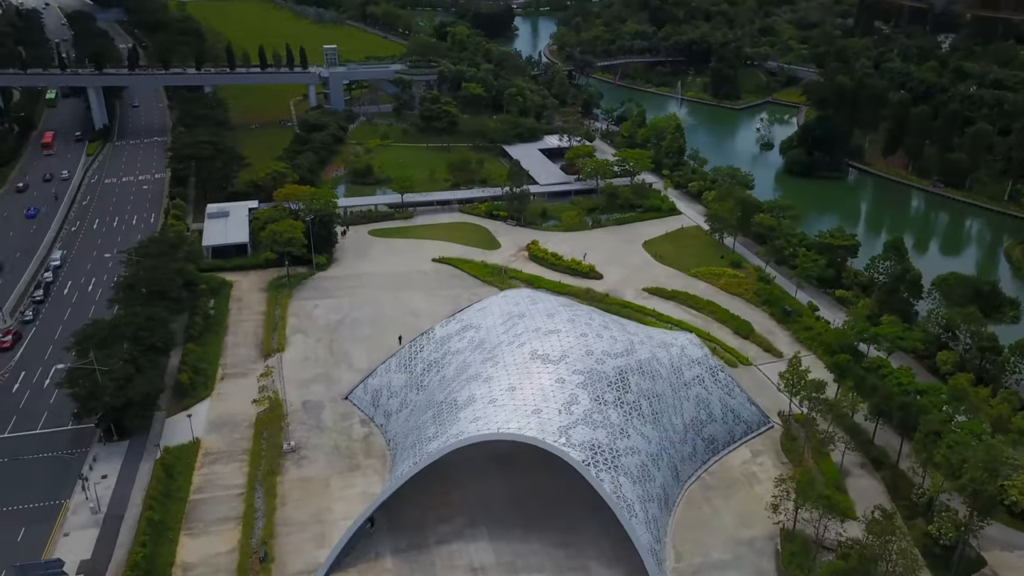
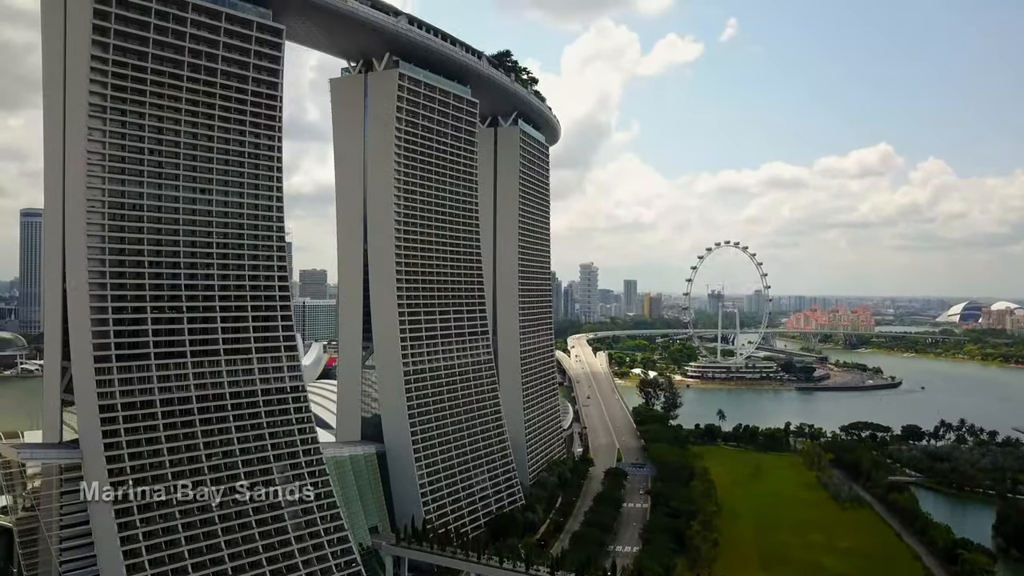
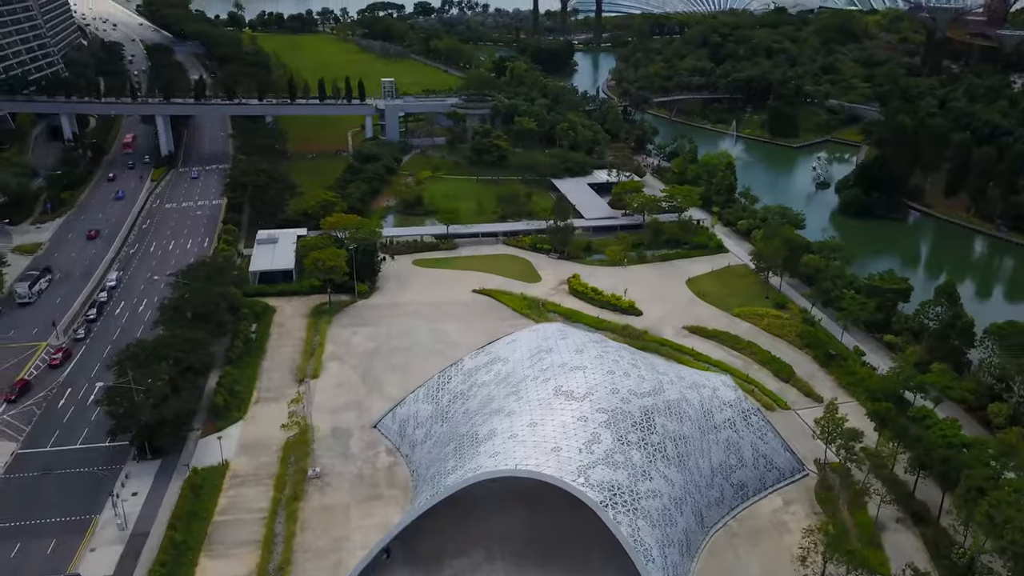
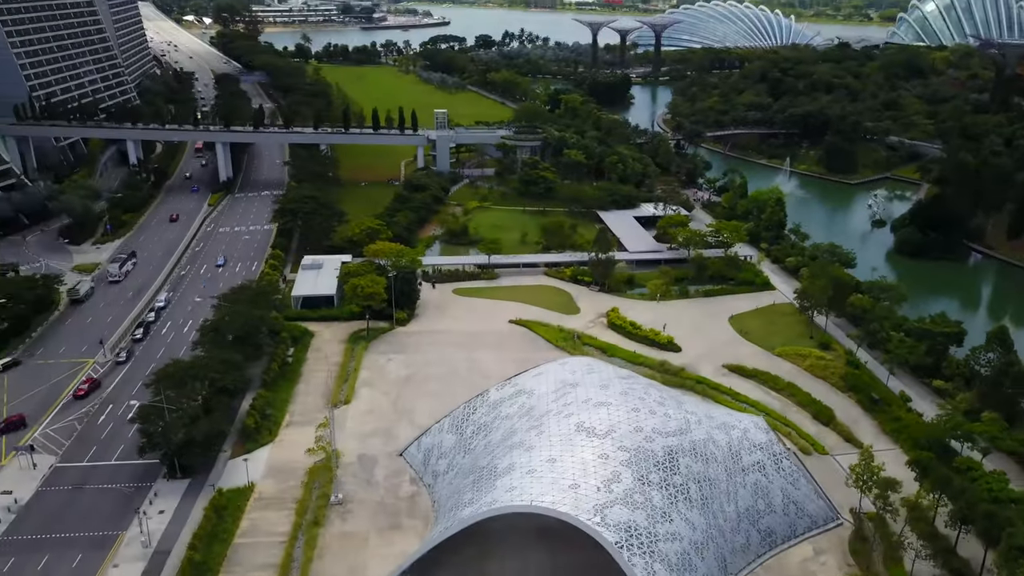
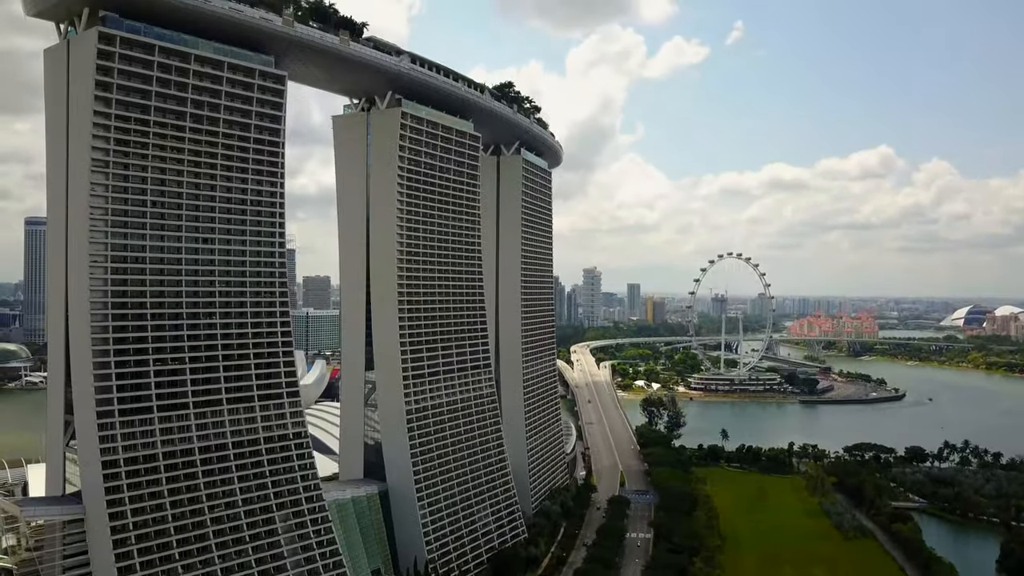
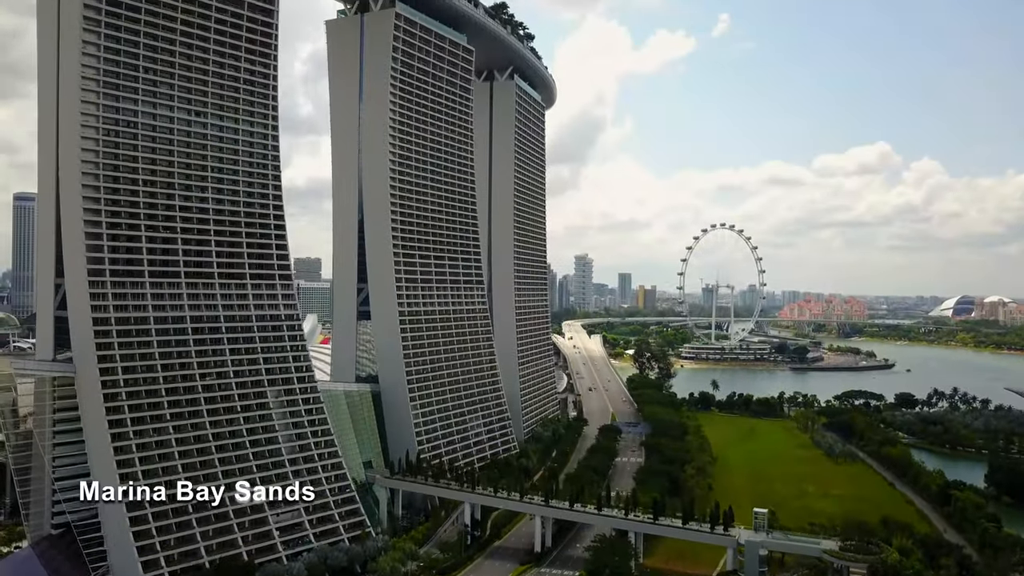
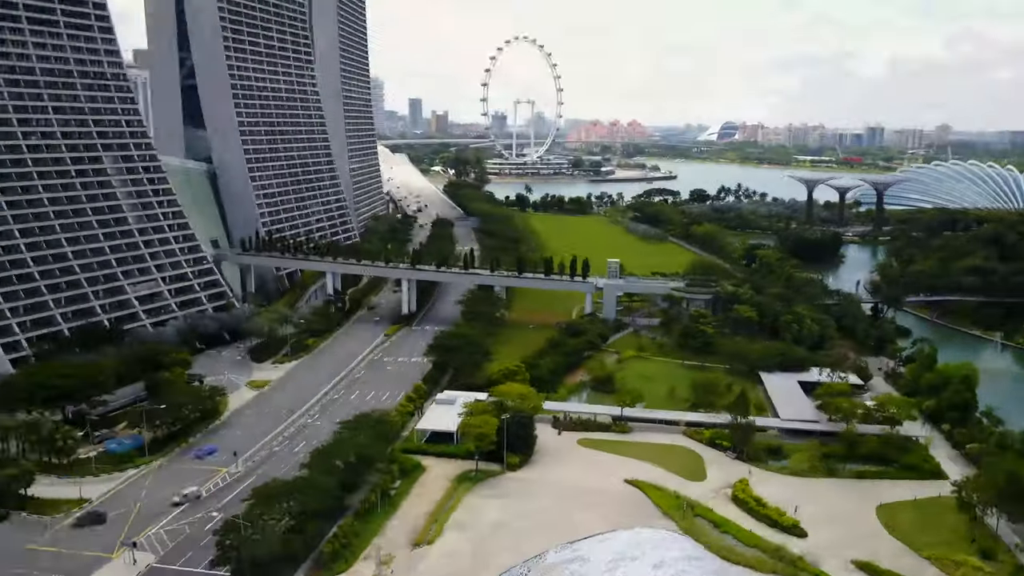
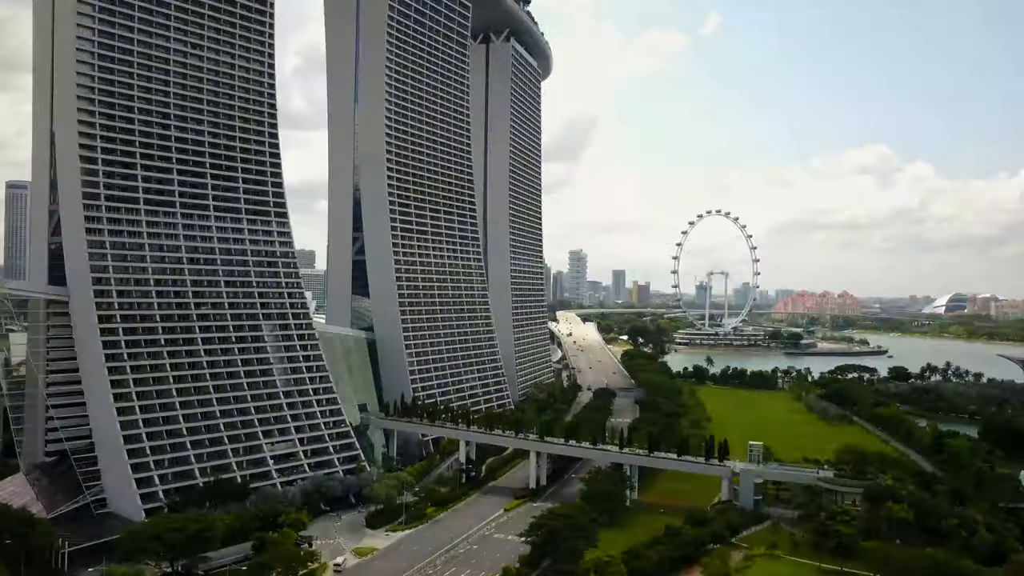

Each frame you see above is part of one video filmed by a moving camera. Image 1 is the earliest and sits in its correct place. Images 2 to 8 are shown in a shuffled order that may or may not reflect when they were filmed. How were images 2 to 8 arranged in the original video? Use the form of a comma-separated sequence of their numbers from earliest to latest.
3, 4, 7, 8, 6, 2, 5
